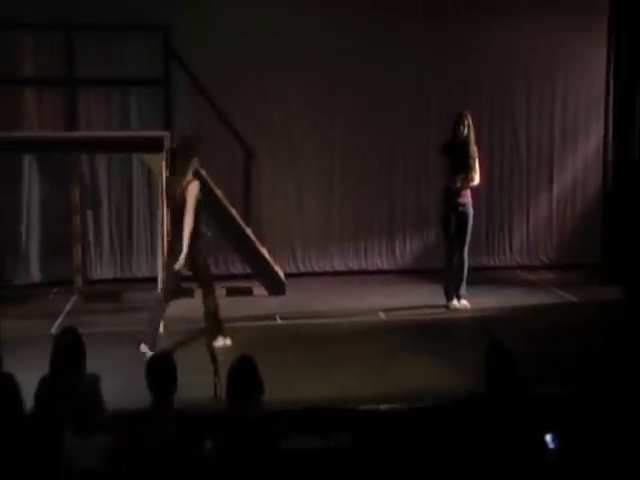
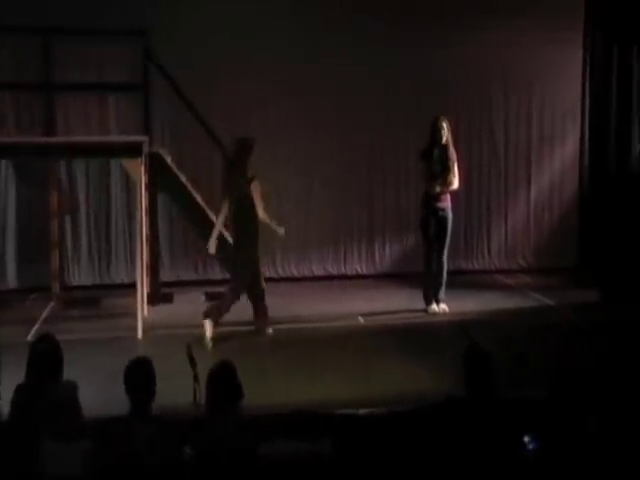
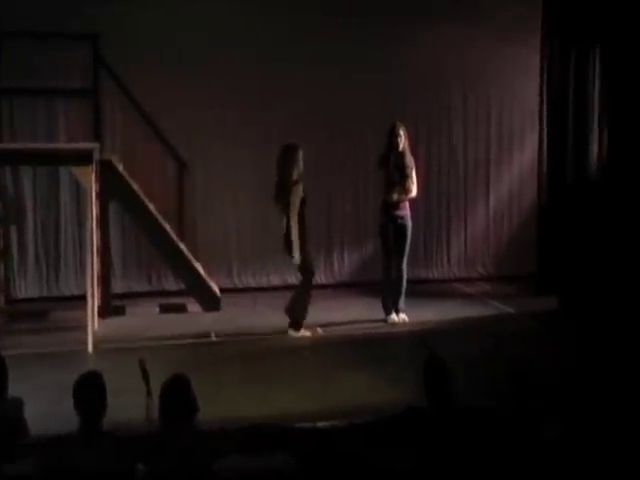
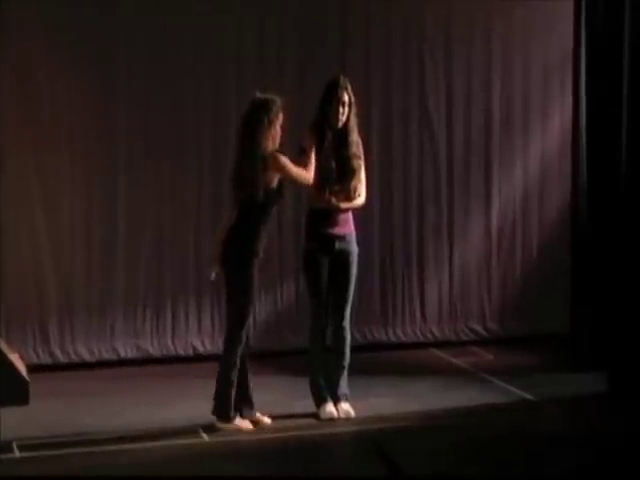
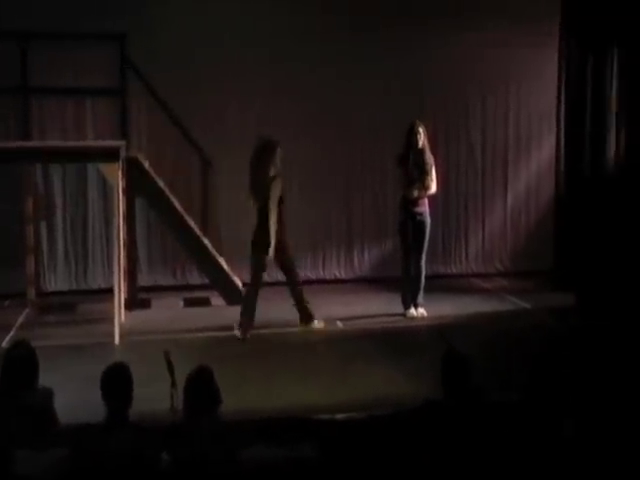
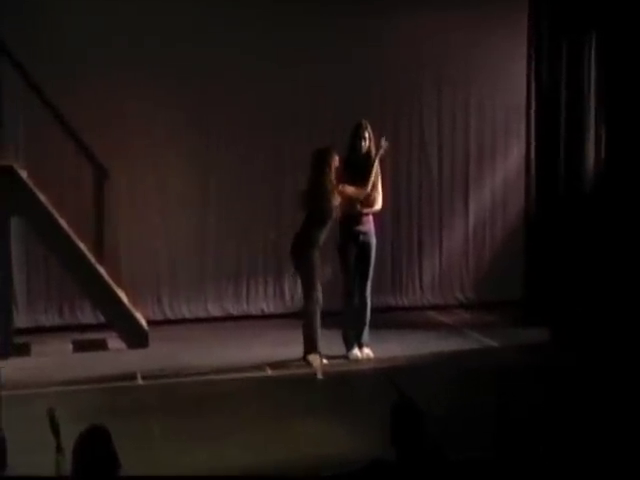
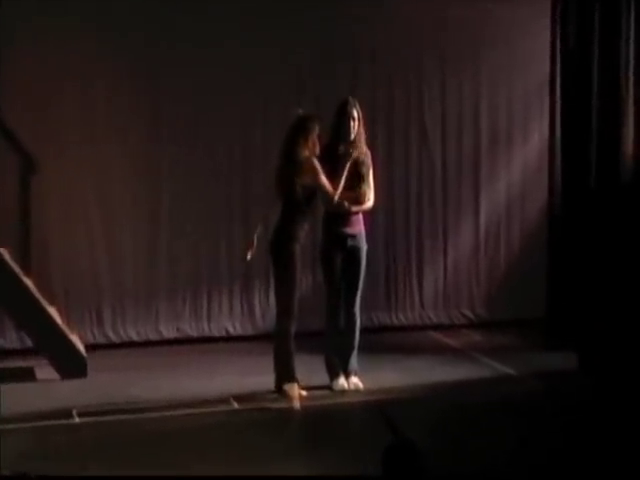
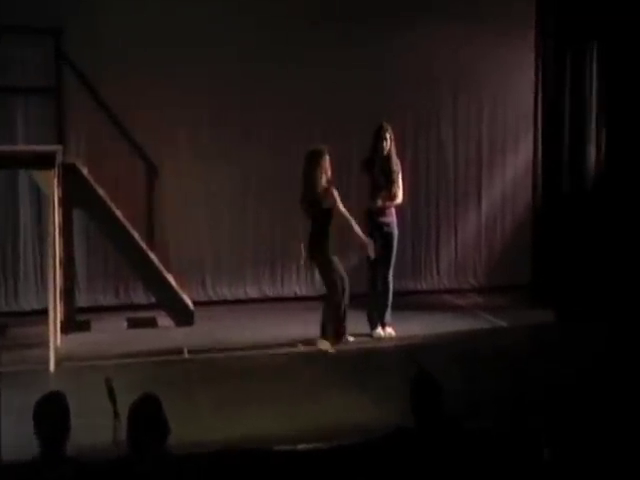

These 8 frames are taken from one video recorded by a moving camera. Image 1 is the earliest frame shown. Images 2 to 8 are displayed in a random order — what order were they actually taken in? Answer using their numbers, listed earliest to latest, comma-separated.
2, 5, 3, 8, 6, 7, 4
